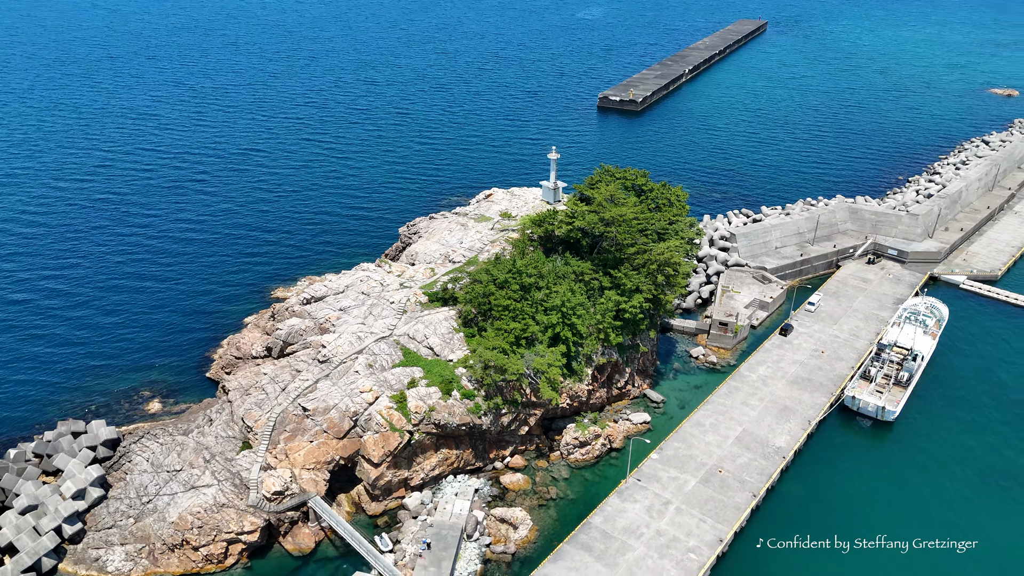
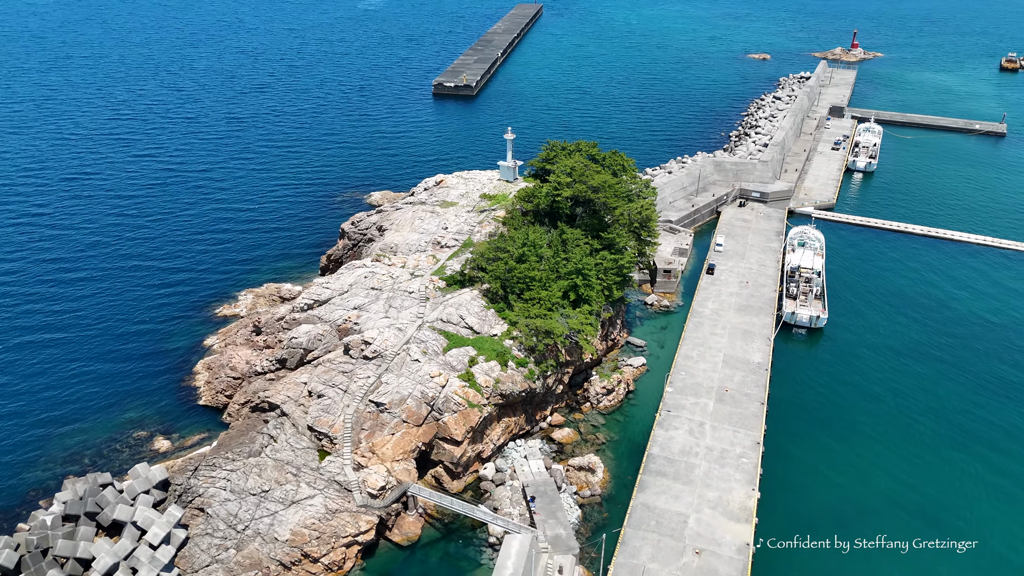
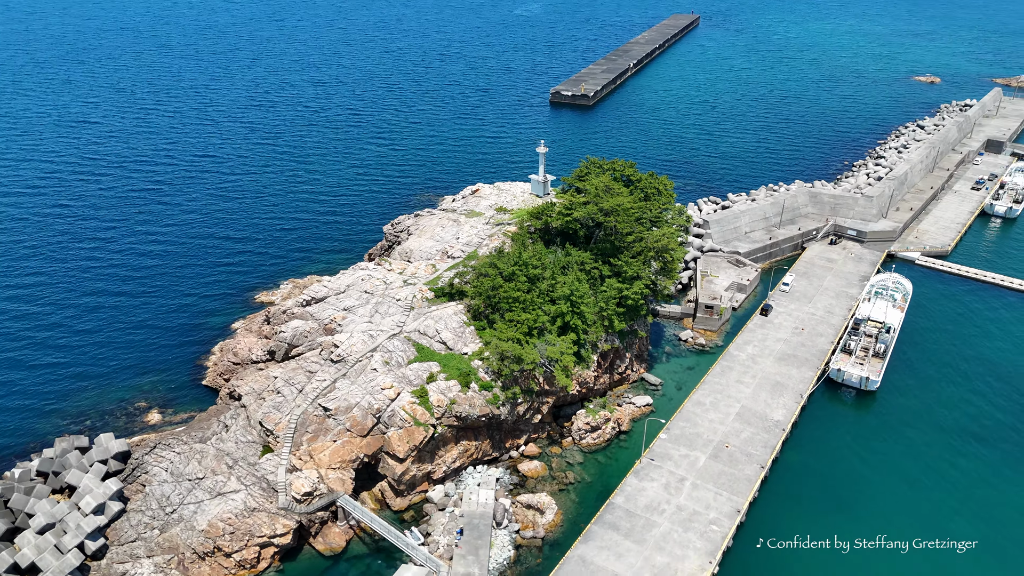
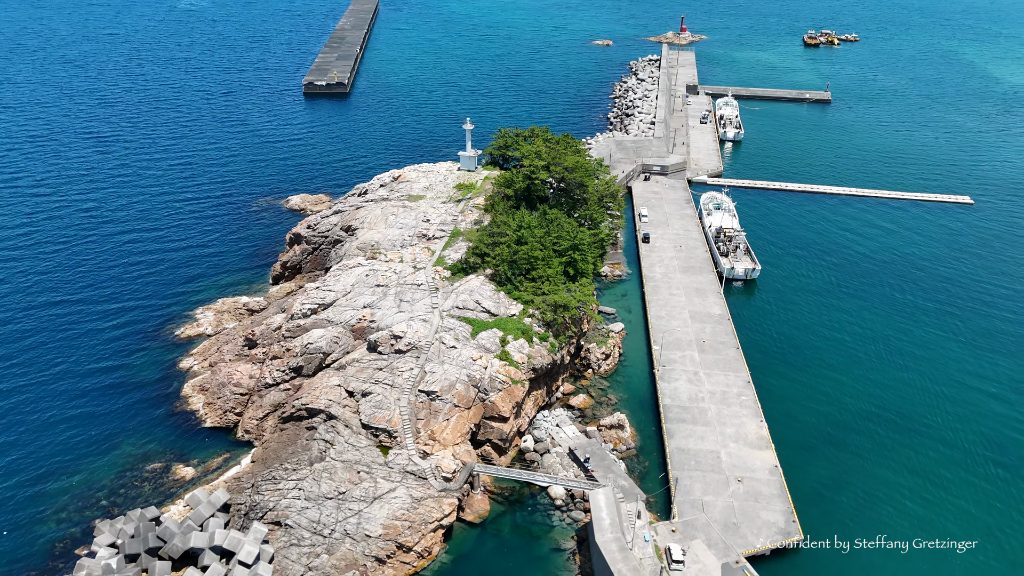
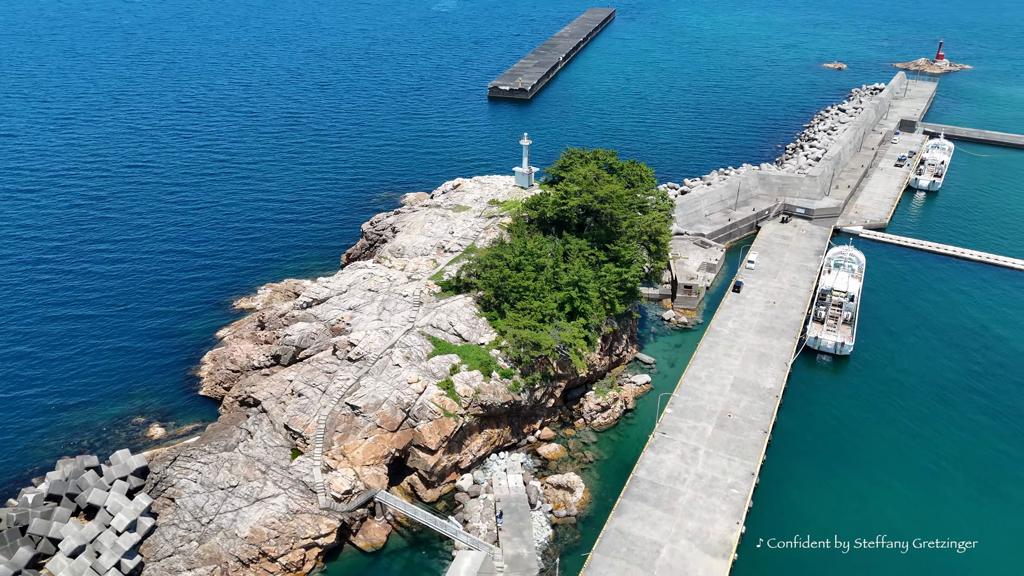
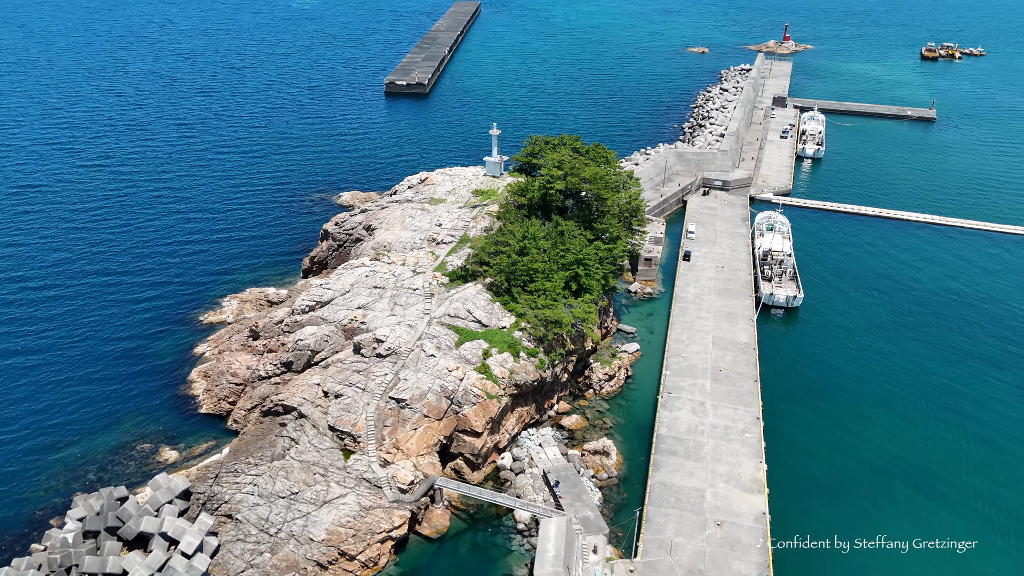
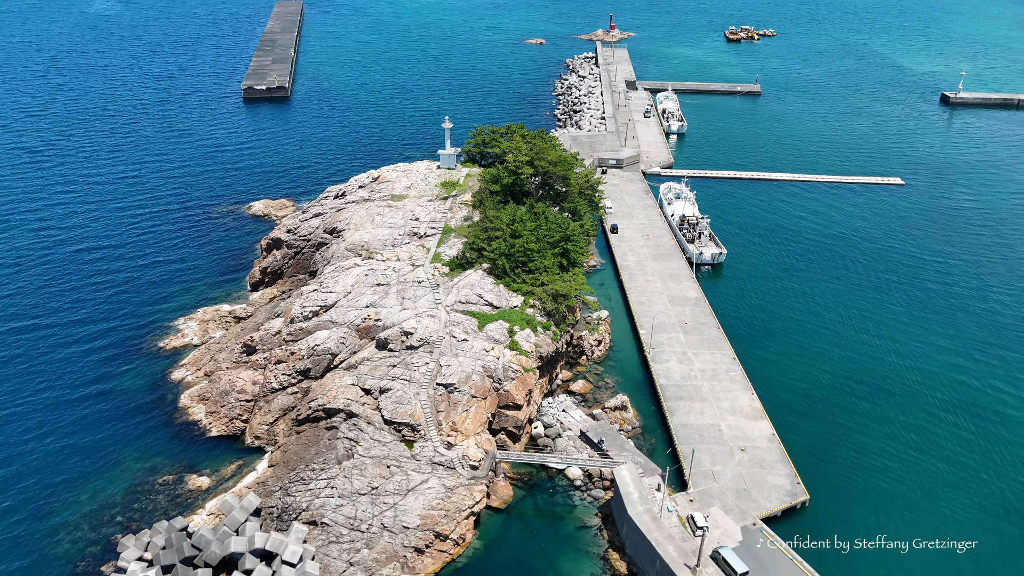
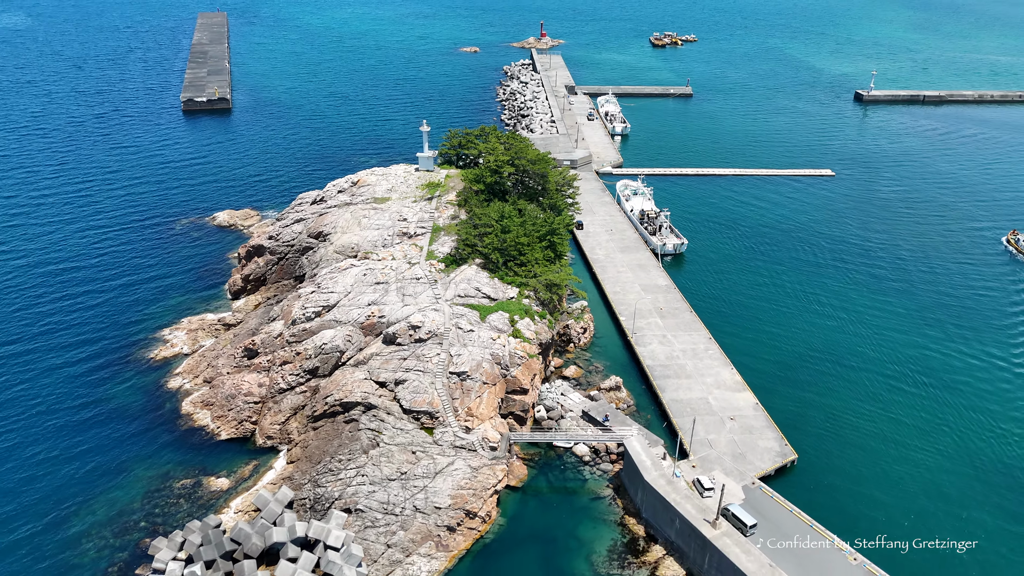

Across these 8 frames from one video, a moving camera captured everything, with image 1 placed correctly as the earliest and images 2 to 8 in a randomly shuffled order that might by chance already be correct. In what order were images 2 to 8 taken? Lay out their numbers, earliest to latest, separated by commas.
3, 5, 2, 6, 4, 7, 8
